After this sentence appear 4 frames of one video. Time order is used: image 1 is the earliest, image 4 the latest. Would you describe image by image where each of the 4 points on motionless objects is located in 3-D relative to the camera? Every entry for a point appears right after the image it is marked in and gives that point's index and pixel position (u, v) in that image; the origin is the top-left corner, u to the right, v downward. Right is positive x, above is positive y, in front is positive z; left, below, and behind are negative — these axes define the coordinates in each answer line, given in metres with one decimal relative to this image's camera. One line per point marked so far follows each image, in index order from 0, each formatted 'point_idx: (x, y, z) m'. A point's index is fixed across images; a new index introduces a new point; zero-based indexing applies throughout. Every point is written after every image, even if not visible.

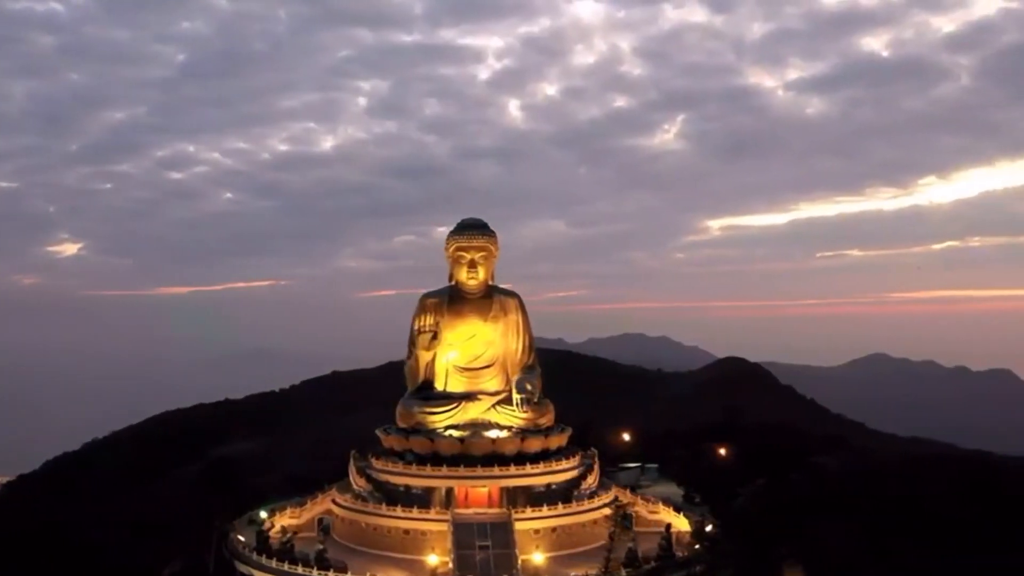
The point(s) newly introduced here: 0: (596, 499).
0: (+1.9, -4.1, +19.9) m
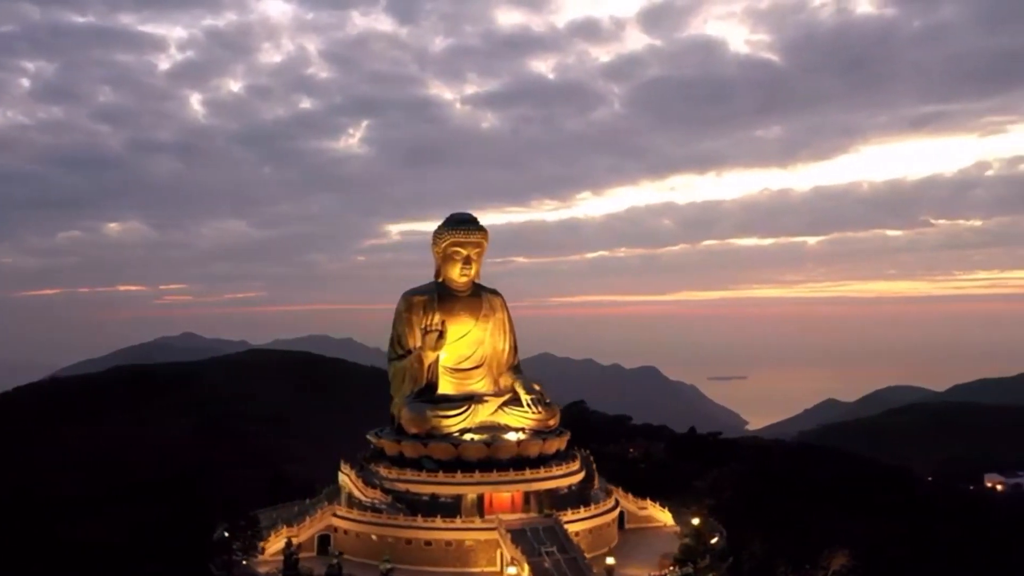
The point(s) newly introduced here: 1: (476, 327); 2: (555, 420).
0: (+1.6, -4.0, +18.5) m
1: (-0.8, -0.8, +19.6) m
2: (+0.6, -2.5, +18.7) m
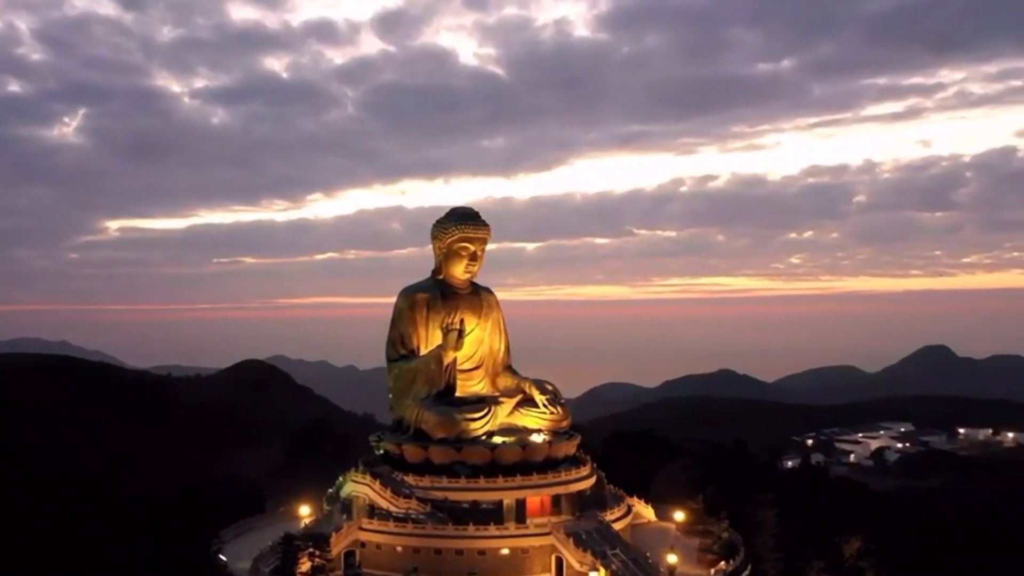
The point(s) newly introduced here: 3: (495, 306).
0: (+2.0, -3.9, +18.2) m
1: (-0.6, -0.7, +19.0) m
2: (+1.0, -2.4, +18.2) m
3: (-0.1, -0.3, +19.7) m
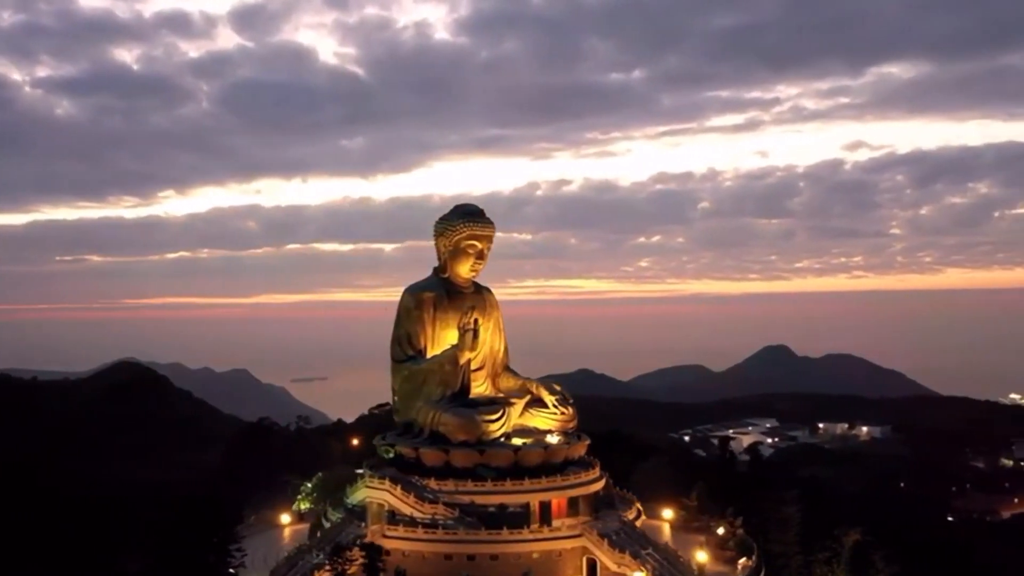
0: (+2.1, -3.9, +18.2) m
1: (-0.6, -0.7, +18.6) m
2: (+1.1, -2.4, +18.1) m
3: (-0.2, -0.3, +19.4) m
